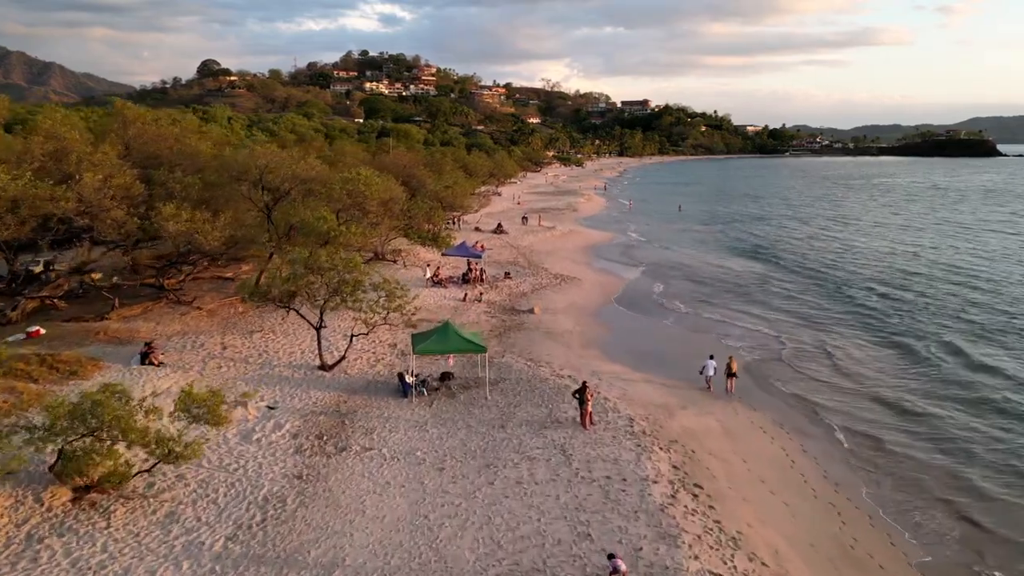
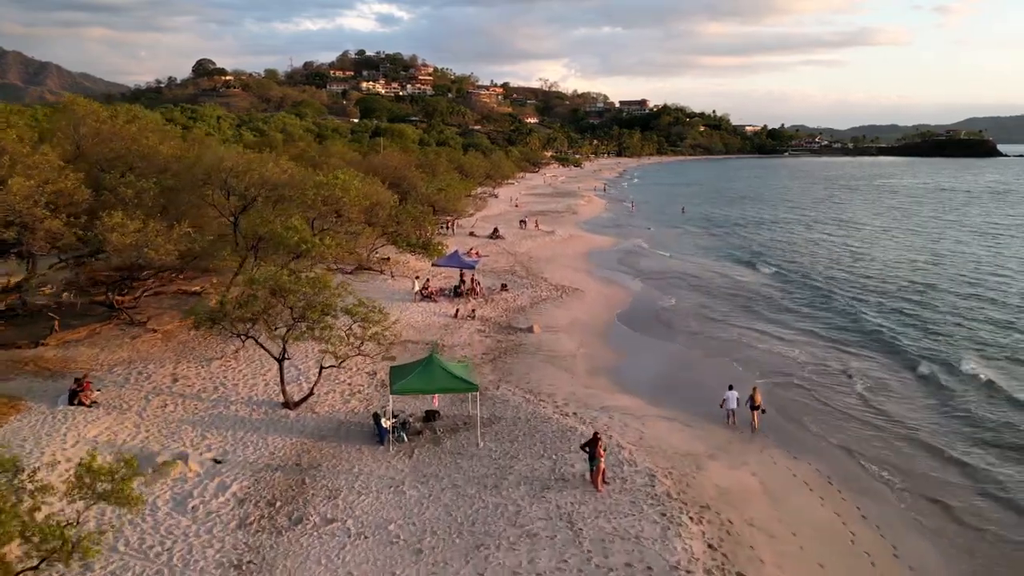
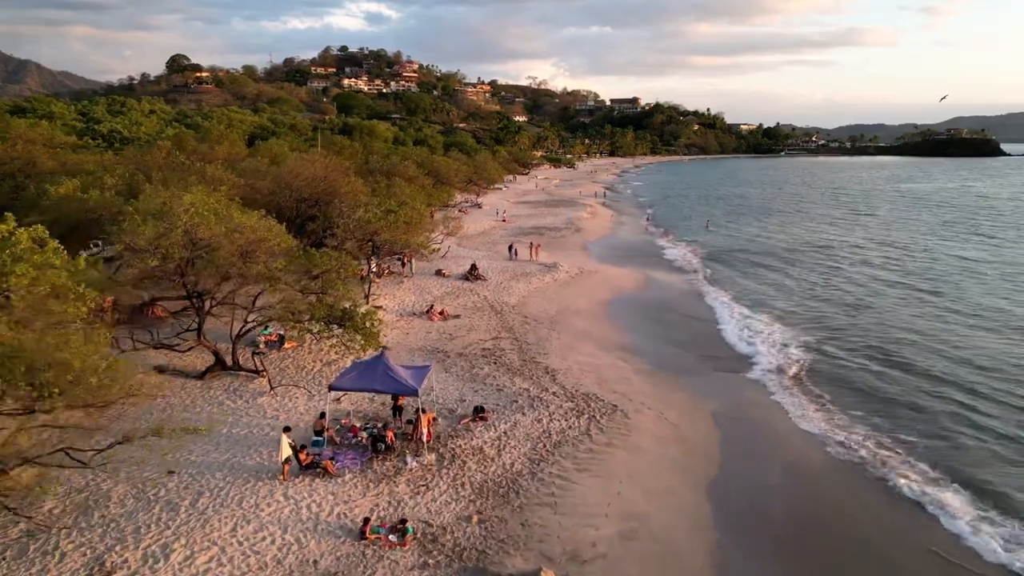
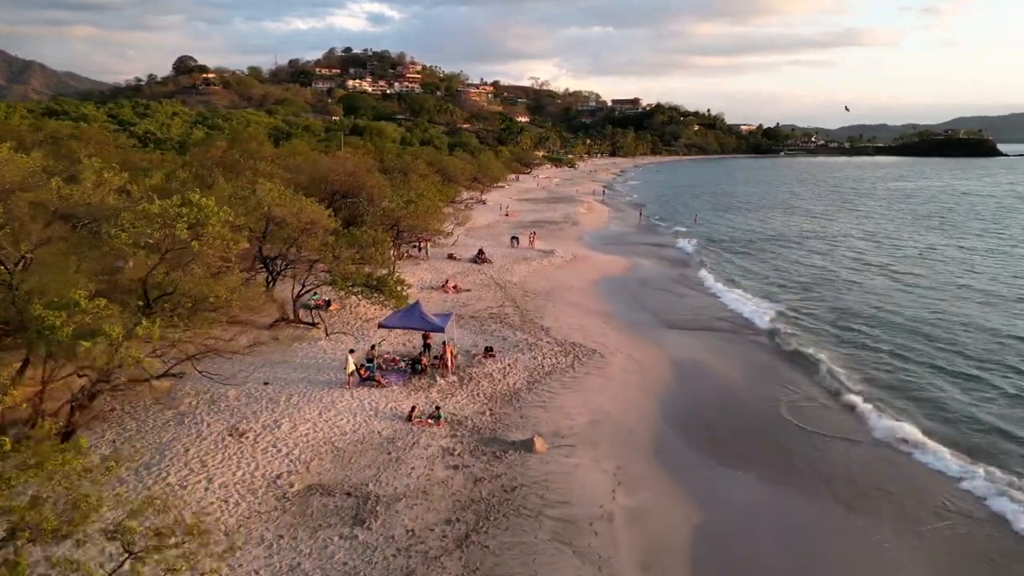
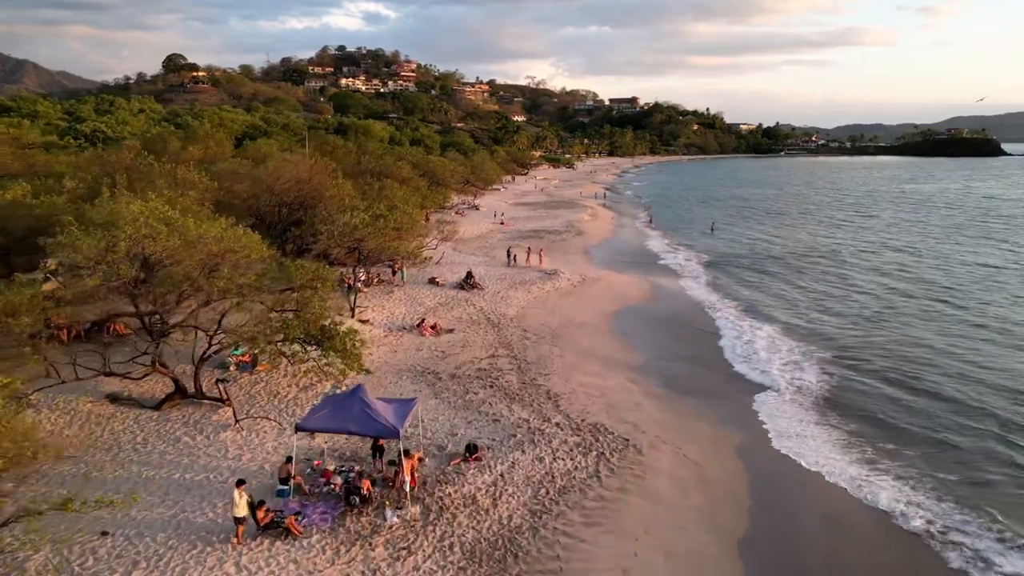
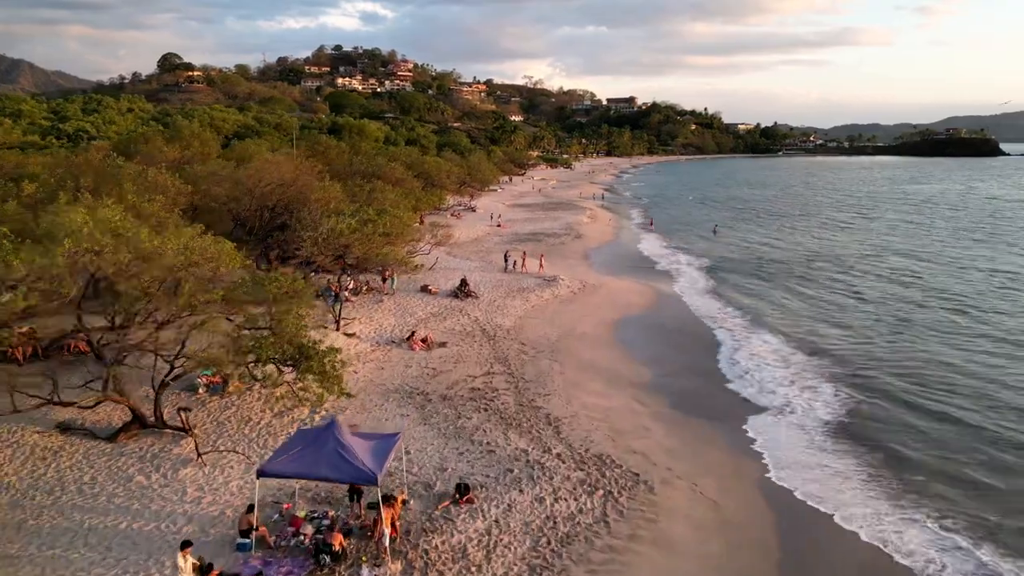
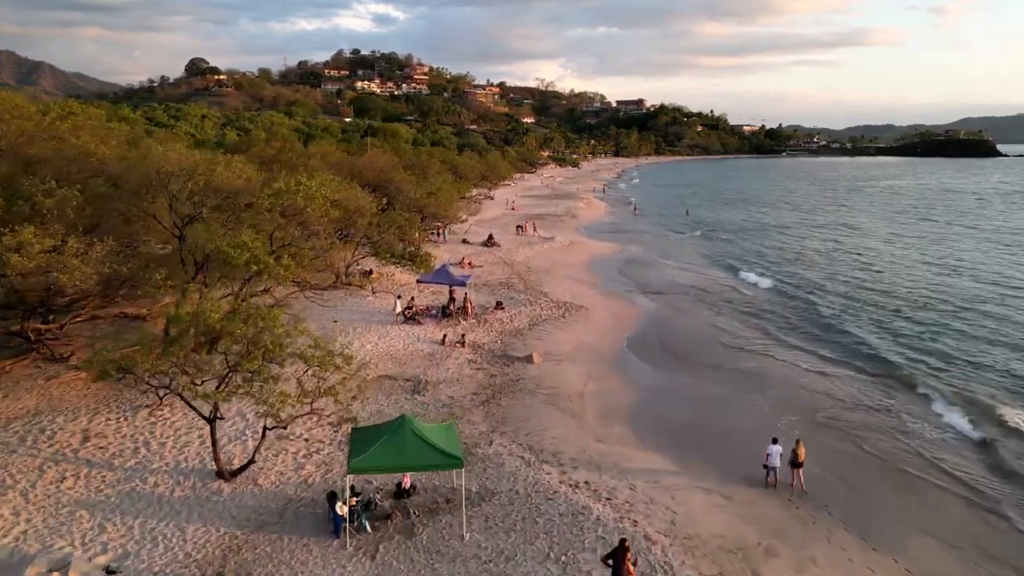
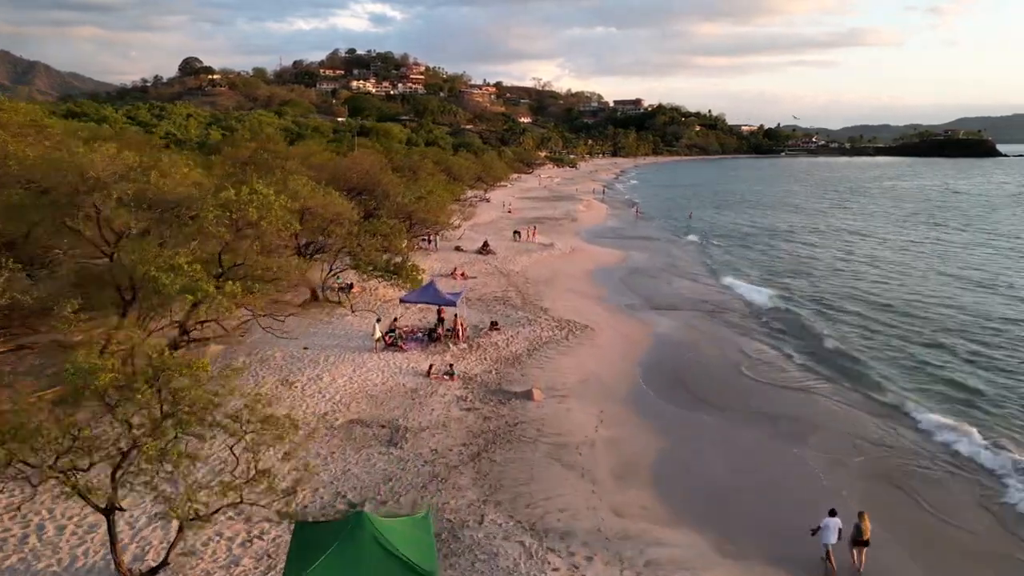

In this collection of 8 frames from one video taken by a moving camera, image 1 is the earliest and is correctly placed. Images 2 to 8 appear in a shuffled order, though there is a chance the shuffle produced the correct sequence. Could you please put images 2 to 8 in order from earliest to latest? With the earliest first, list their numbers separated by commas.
2, 7, 8, 4, 3, 5, 6
